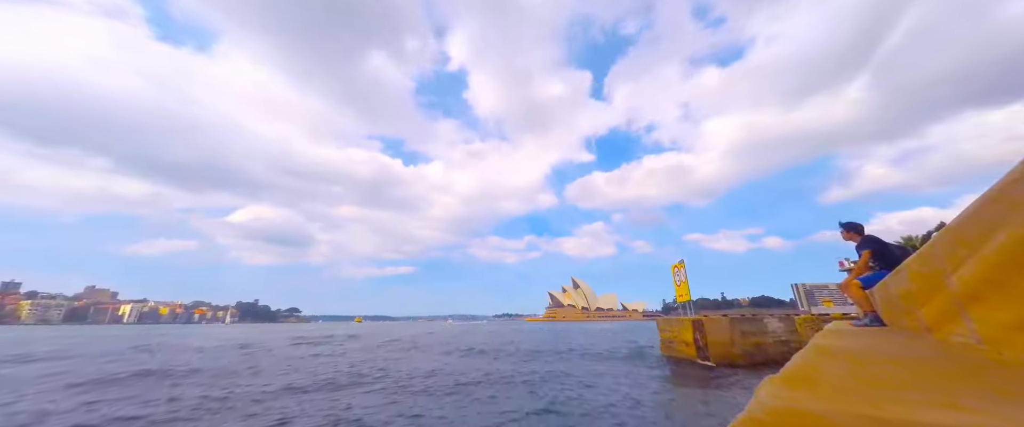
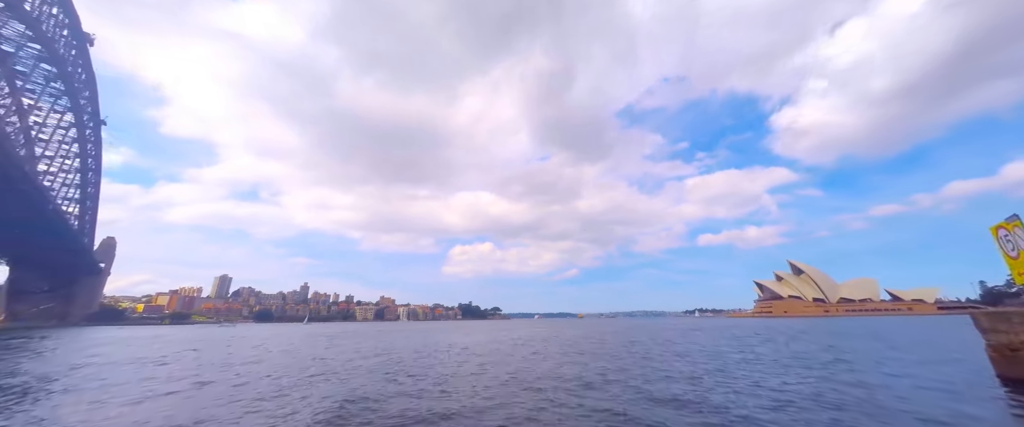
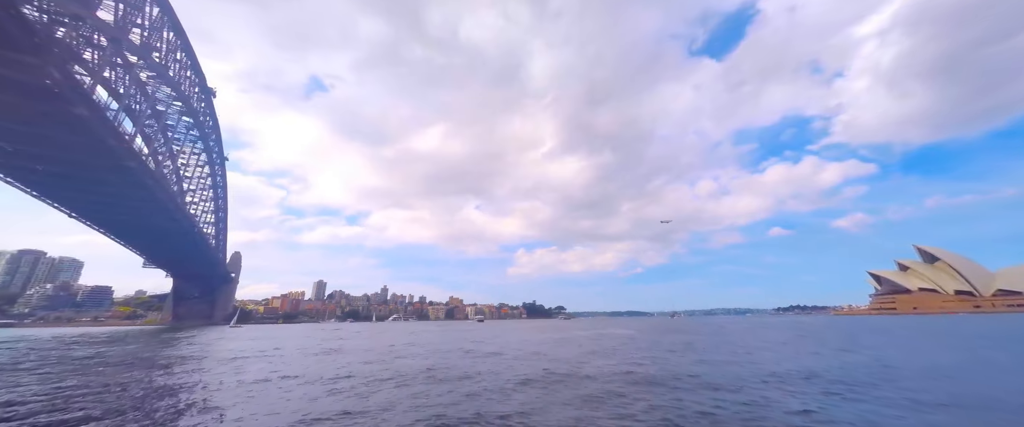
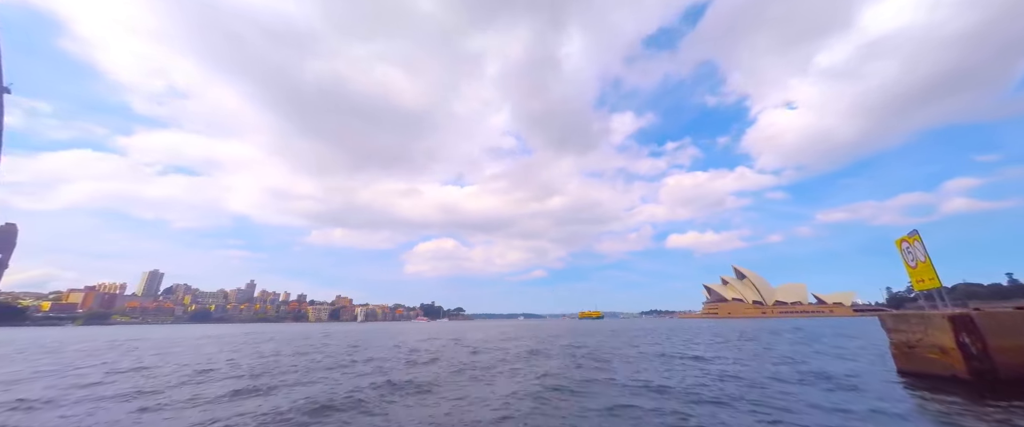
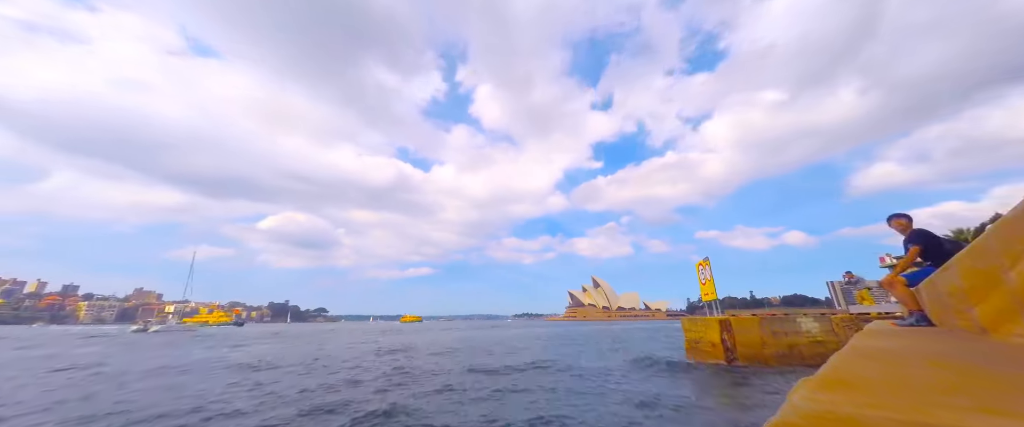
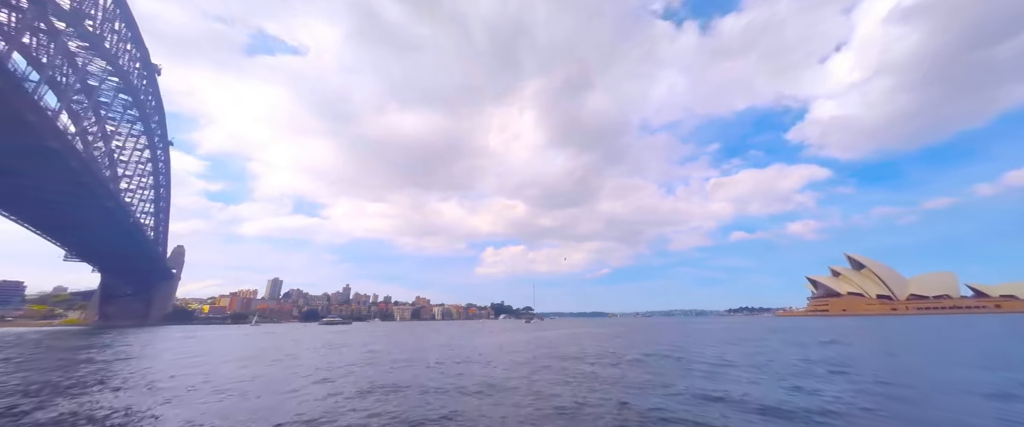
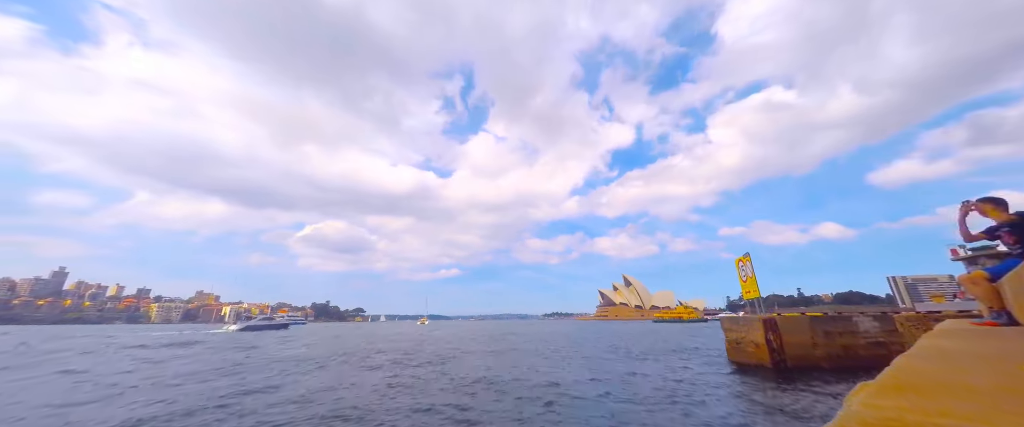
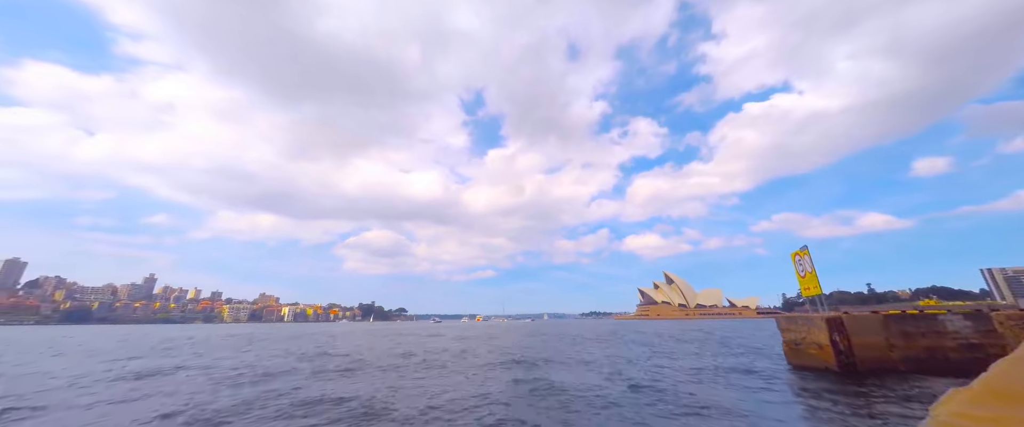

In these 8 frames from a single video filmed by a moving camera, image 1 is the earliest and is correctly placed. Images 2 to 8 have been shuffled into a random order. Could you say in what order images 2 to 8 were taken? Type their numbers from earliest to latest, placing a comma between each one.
5, 7, 8, 4, 2, 6, 3
